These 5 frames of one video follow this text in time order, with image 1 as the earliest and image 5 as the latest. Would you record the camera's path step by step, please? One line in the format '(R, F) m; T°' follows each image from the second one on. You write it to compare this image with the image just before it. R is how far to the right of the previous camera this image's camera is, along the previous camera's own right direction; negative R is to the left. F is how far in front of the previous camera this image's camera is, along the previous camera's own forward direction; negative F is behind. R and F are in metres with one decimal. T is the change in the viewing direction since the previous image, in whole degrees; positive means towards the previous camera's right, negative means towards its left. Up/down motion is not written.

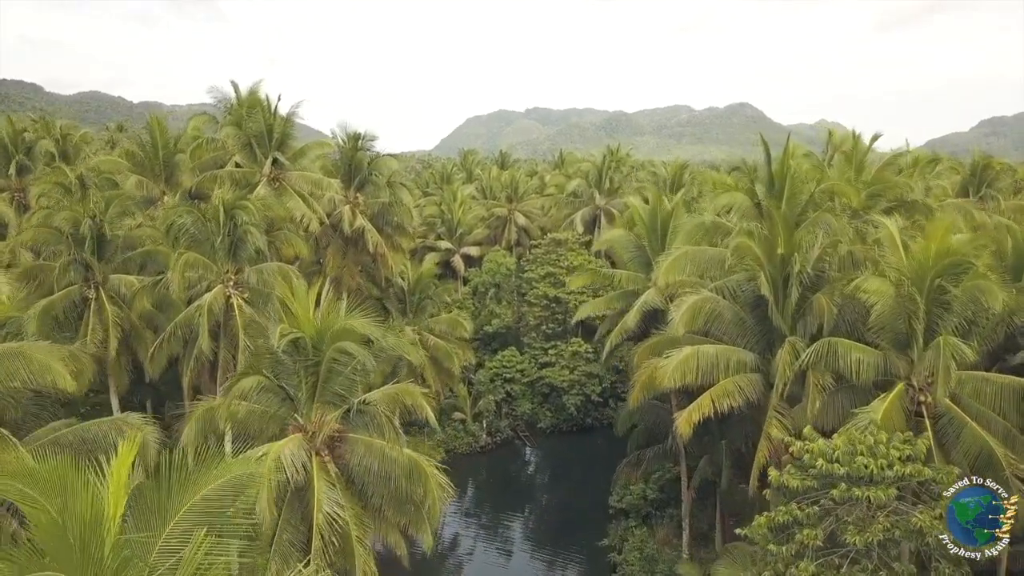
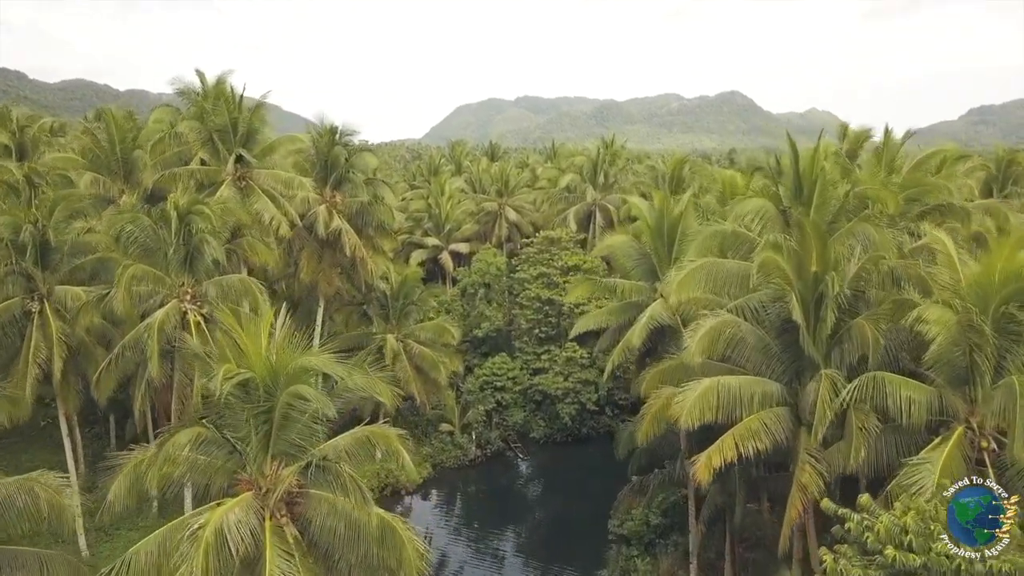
(0.0, +2.0) m; +1°
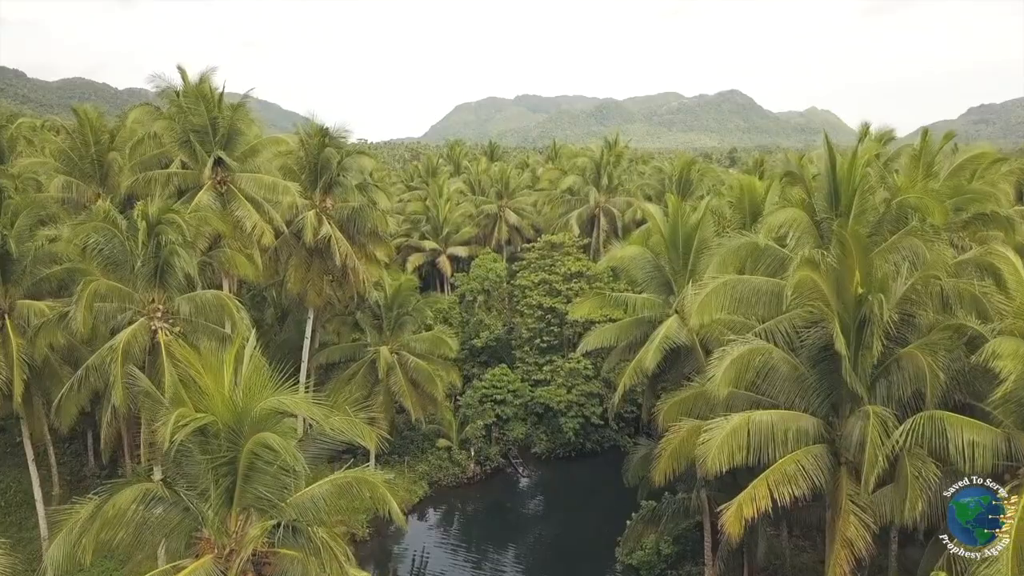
(0.0, +1.4) m; 0°
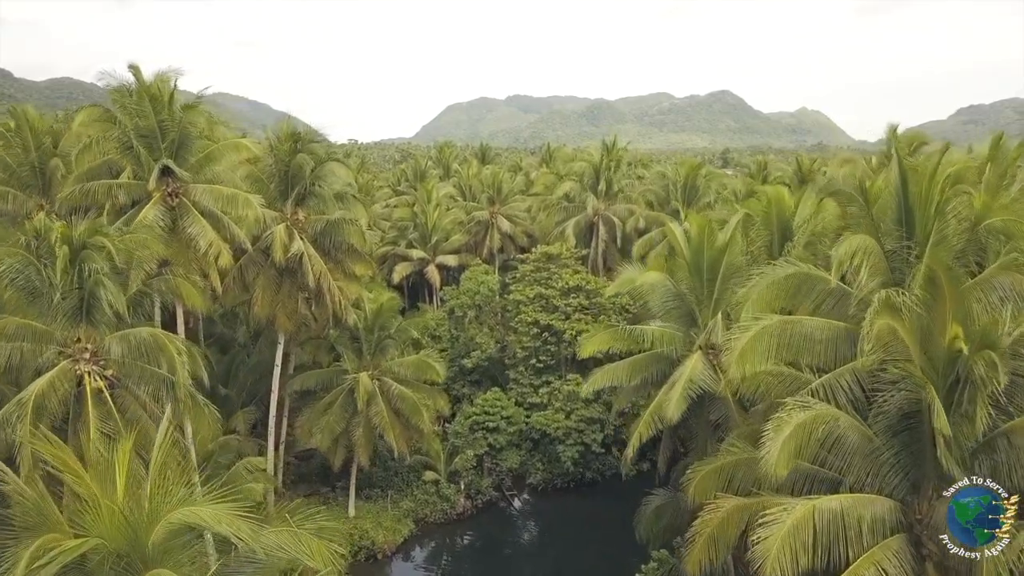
(-0.1, +2.4) m; +1°
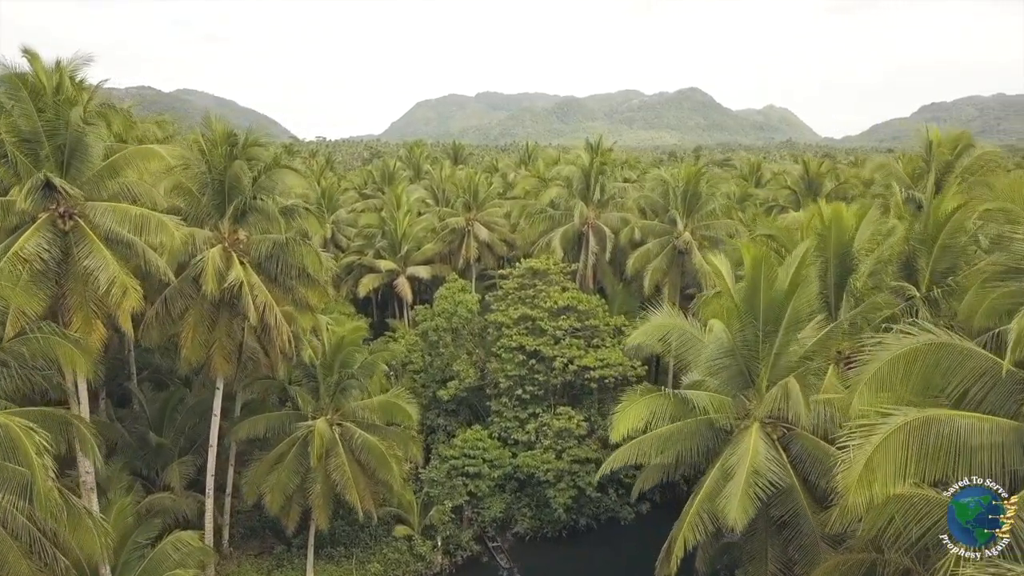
(-0.4, +3.4) m; +3°
